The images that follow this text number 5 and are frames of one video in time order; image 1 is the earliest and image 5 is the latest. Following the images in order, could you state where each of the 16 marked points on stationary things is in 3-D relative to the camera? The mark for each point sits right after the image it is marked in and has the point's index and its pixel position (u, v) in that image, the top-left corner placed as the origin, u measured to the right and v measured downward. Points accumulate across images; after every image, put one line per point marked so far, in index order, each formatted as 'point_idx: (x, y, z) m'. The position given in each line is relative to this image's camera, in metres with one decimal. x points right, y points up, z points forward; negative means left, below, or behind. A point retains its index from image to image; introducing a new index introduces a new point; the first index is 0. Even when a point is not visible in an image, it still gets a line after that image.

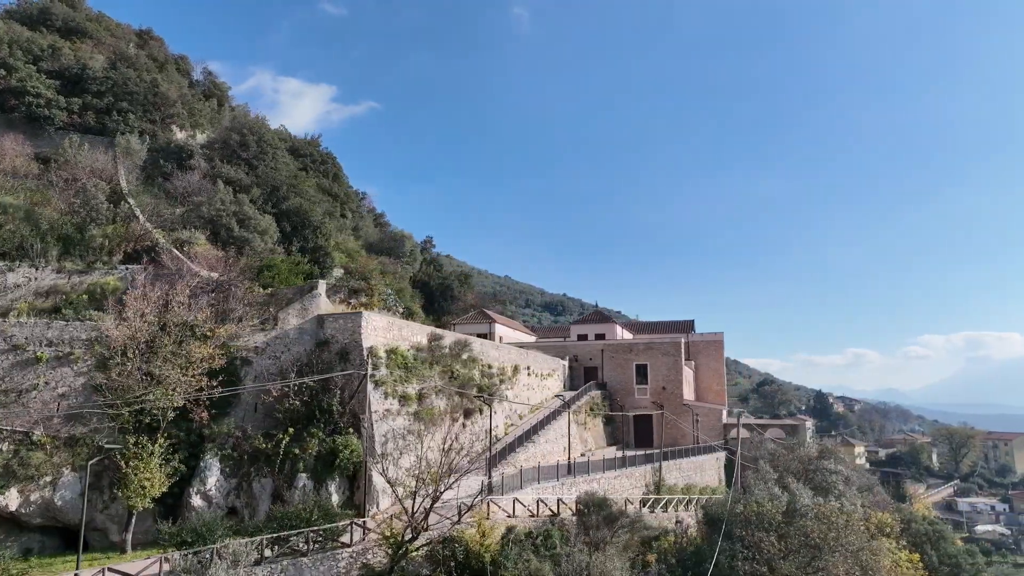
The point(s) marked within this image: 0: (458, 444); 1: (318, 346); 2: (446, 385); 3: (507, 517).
0: (-1.4, -4.0, +17.7) m
1: (-4.1, -1.2, +14.8) m
2: (-1.7, -2.5, +17.8) m
3: (-0.1, -4.0, +12.4) m
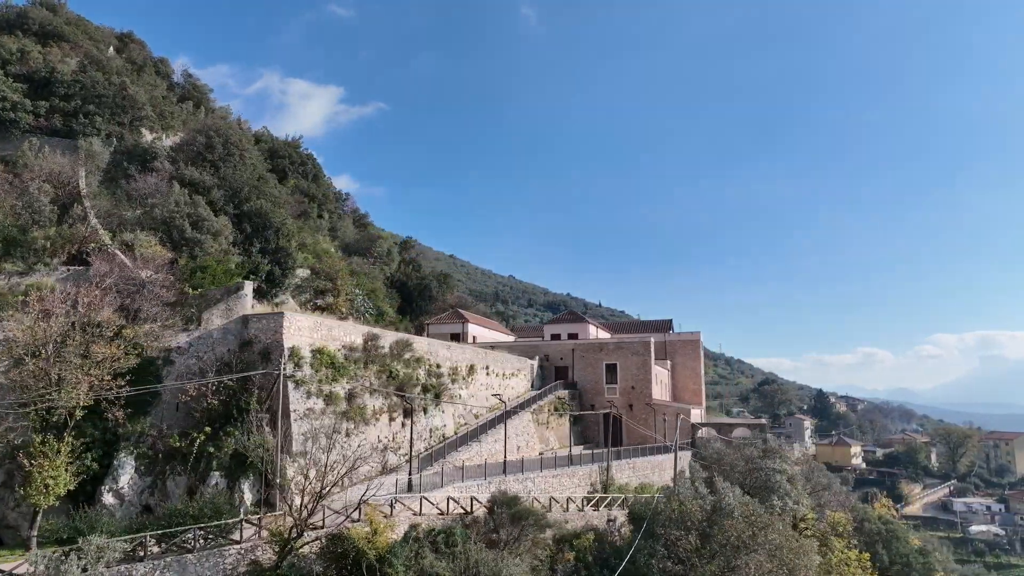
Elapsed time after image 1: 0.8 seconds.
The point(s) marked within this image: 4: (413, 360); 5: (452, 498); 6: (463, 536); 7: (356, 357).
0: (-3.0, -4.0, +17.9) m
1: (-5.8, -1.2, +15.0) m
2: (-3.3, -2.5, +18.0) m
3: (-1.8, -4.0, +12.5) m
4: (-2.8, -2.0, +19.9) m
5: (-1.1, -3.9, +13.2) m
6: (-0.8, -4.3, +12.3) m
7: (-3.8, -1.7, +17.0) m
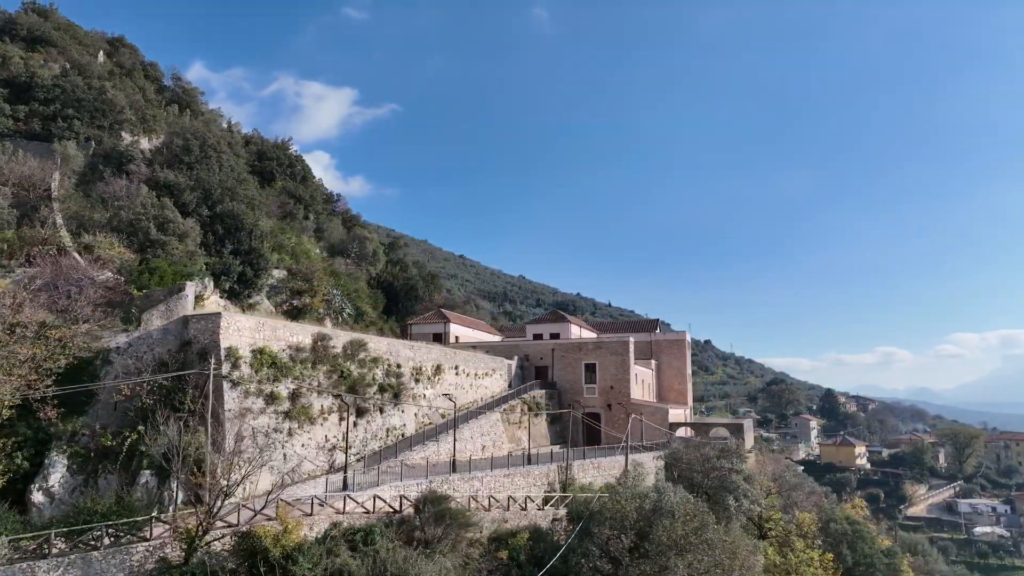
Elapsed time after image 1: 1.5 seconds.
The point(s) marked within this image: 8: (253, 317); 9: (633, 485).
0: (-4.3, -4.0, +18.0) m
1: (-7.1, -1.2, +15.2) m
2: (-4.6, -2.5, +18.1) m
3: (-3.2, -4.0, +12.6) m
4: (-4.1, -2.1, +20.0) m
5: (-2.5, -3.9, +13.3) m
6: (-2.3, -4.3, +12.4) m
7: (-5.1, -1.7, +17.1) m
8: (-5.9, -0.7, +16.0) m
9: (+2.8, -4.7, +16.6) m
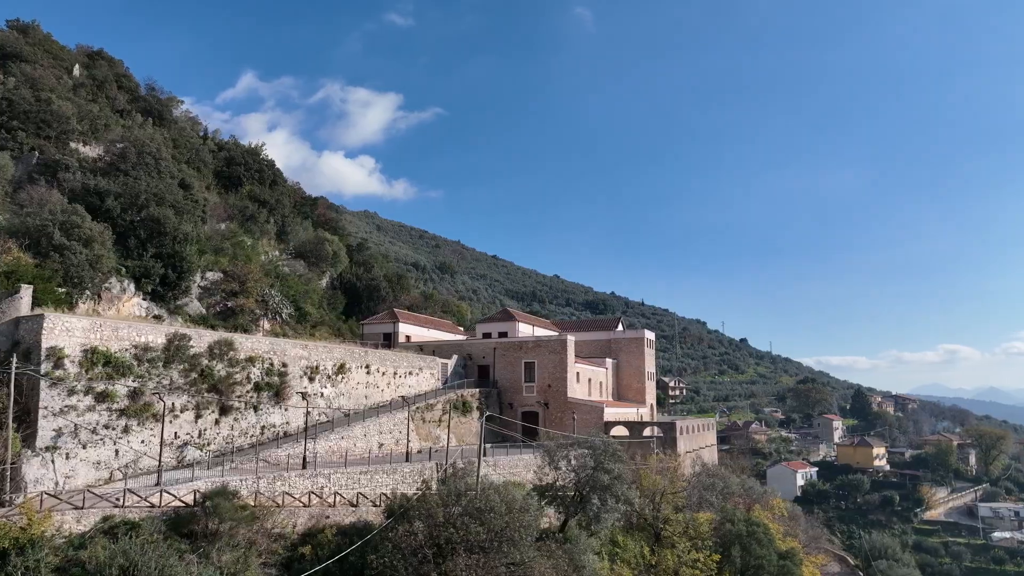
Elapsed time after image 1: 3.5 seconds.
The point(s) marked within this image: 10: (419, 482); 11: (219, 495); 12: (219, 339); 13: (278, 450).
0: (-8.2, -4.0, +18.4) m
1: (-11.2, -1.3, +15.7) m
2: (-8.5, -2.5, +18.5) m
3: (-7.4, -4.0, +12.9) m
4: (-7.9, -2.1, +20.4) m
5: (-6.7, -3.9, +13.5) m
6: (-6.5, -4.3, +12.7) m
7: (-9.1, -1.7, +17.6) m
8: (-9.9, -0.7, +16.5) m
9: (-1.2, -4.6, +16.5) m
10: (-2.8, -5.5, +20.2) m
11: (-5.7, -4.1, +13.7) m
12: (-8.2, -1.4, +19.8) m
13: (-6.6, -4.5, +19.7) m
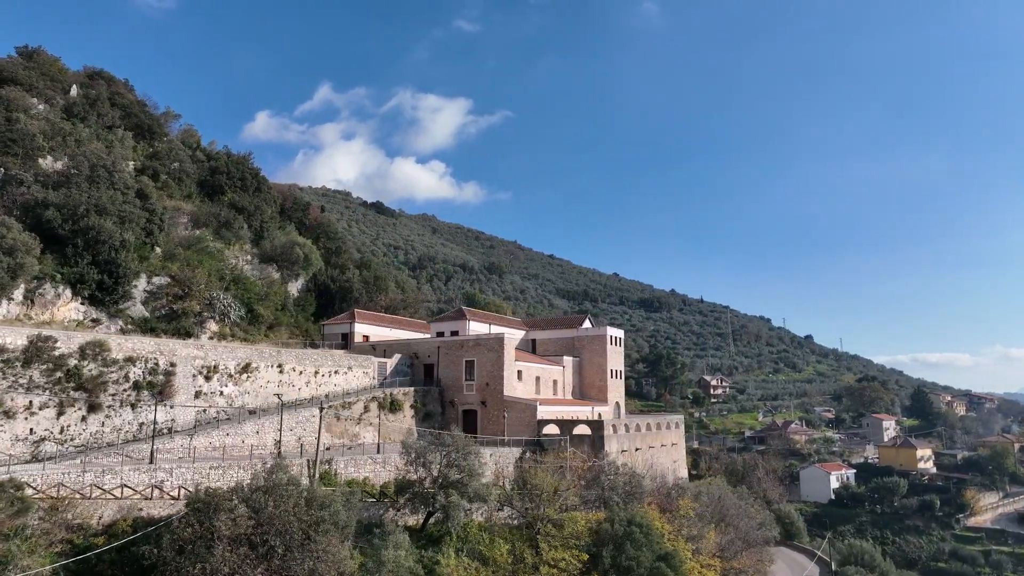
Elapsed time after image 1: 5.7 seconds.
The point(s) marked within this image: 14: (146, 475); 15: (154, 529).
0: (-12.5, -4.1, +19.4) m
1: (-15.8, -1.5, +17.1) m
2: (-12.8, -2.6, +19.5) m
3: (-12.3, -4.1, +13.8) m
4: (-12.0, -2.2, +21.3) m
5: (-11.5, -4.0, +14.4) m
6: (-11.4, -4.4, +13.5) m
7: (-13.5, -1.8, +18.7) m
8: (-14.5, -0.8, +17.7) m
9: (-5.7, -4.6, +16.8) m
10: (-6.9, -5.5, +20.6) m
11: (-10.5, -4.1, +14.5) m
12: (-12.4, -1.5, +20.8) m
13: (-10.7, -4.6, +20.6) m
14: (-9.2, -4.6, +17.2) m
15: (-7.8, -5.5, +16.0) m
